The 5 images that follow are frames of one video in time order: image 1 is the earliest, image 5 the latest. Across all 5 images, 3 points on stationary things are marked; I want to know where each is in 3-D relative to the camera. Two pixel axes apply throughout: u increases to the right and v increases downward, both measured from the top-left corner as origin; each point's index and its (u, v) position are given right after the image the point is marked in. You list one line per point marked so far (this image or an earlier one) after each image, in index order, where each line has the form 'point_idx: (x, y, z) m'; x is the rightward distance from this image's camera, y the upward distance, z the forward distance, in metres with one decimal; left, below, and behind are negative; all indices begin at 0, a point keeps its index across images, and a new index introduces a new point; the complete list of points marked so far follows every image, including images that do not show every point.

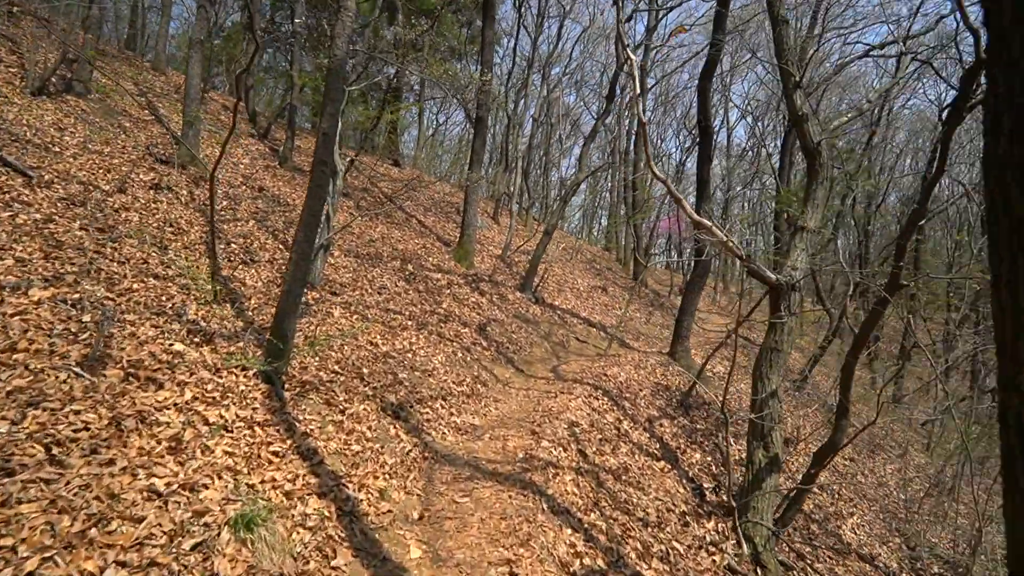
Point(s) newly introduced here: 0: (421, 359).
0: (-1.2, -0.9, +7.3) m
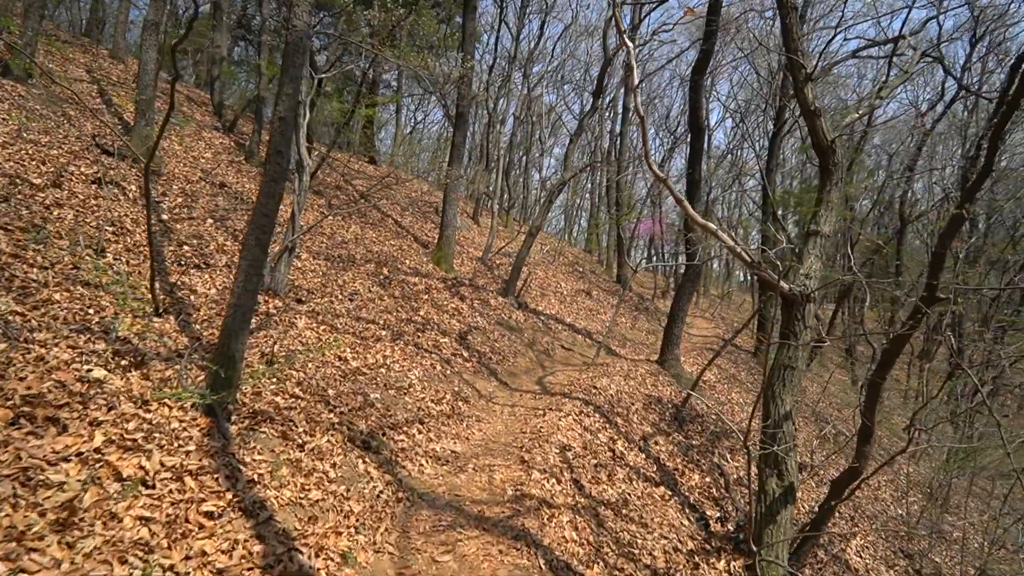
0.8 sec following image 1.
0: (-1.4, -1.0, +6.6) m
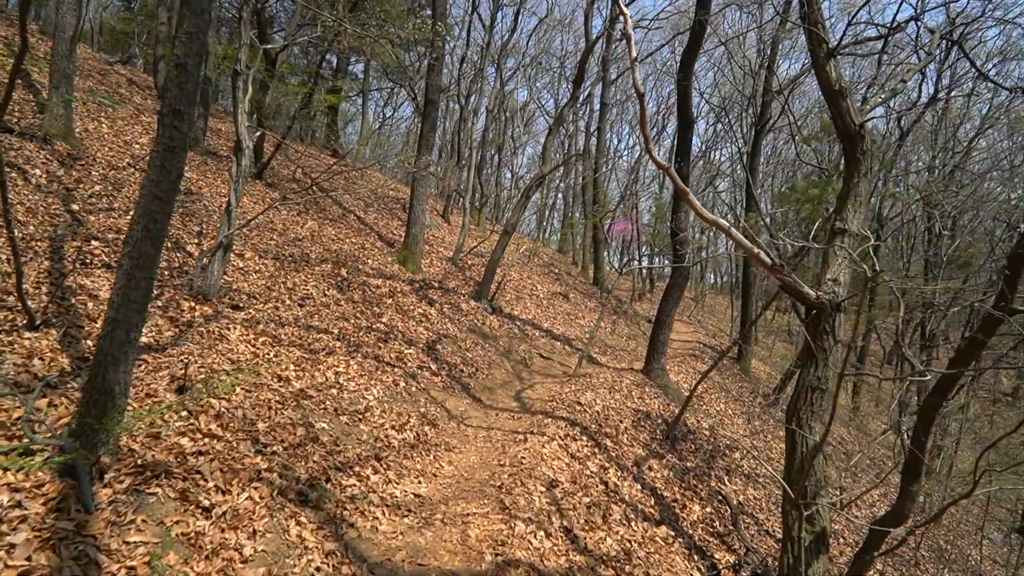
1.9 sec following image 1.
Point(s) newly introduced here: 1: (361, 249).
0: (-1.6, -1.1, +5.5) m
1: (-2.9, +0.8, +10.9) m
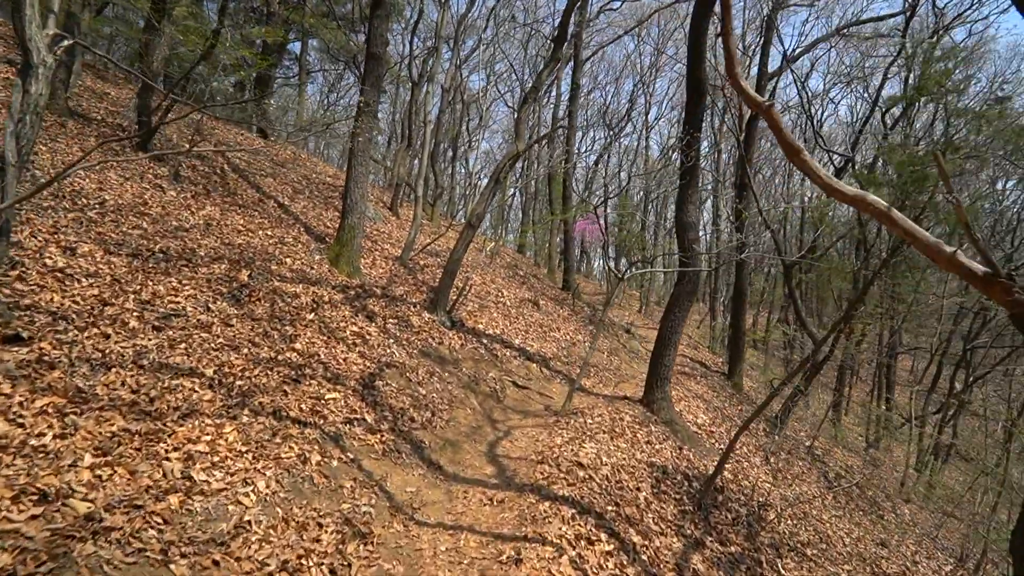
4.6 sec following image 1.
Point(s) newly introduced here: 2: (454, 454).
0: (-1.7, -1.2, +3.0) m
1: (-3.5, +0.6, +8.2) m
2: (-0.6, -1.6, +5.4) m
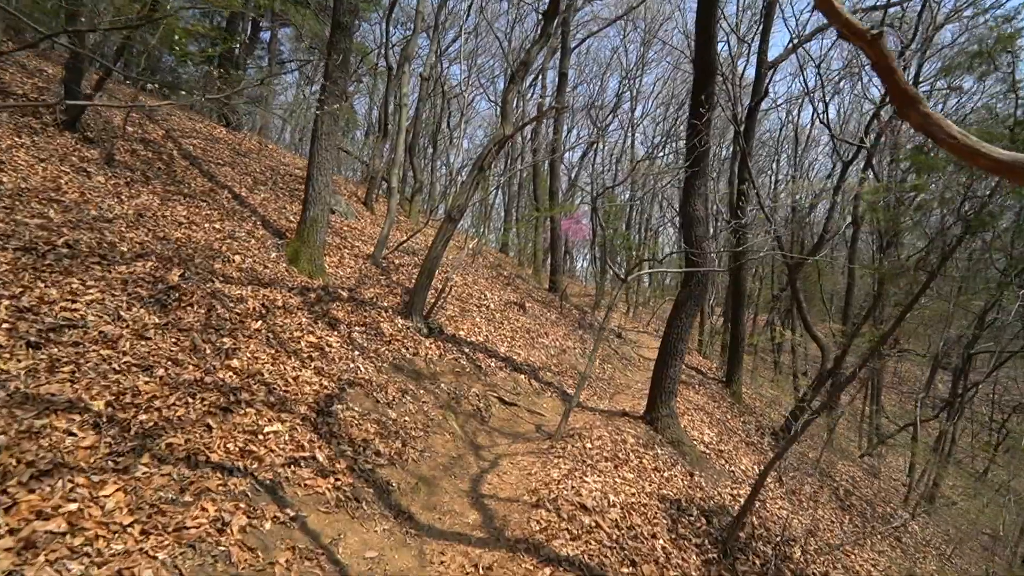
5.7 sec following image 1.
0: (-1.7, -1.2, +1.9) m
1: (-3.6, +0.6, +7.1) m
2: (-0.7, -1.6, +4.4) m
